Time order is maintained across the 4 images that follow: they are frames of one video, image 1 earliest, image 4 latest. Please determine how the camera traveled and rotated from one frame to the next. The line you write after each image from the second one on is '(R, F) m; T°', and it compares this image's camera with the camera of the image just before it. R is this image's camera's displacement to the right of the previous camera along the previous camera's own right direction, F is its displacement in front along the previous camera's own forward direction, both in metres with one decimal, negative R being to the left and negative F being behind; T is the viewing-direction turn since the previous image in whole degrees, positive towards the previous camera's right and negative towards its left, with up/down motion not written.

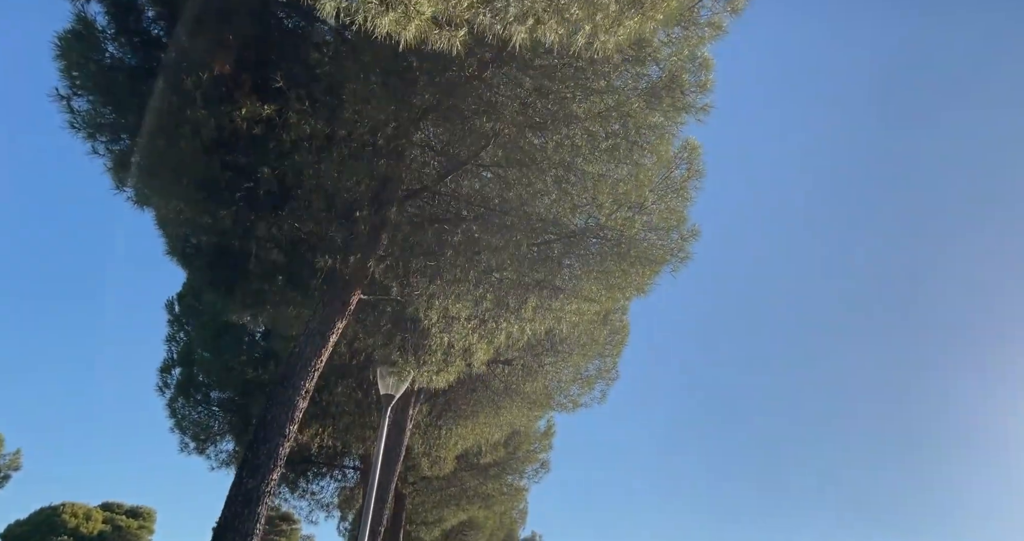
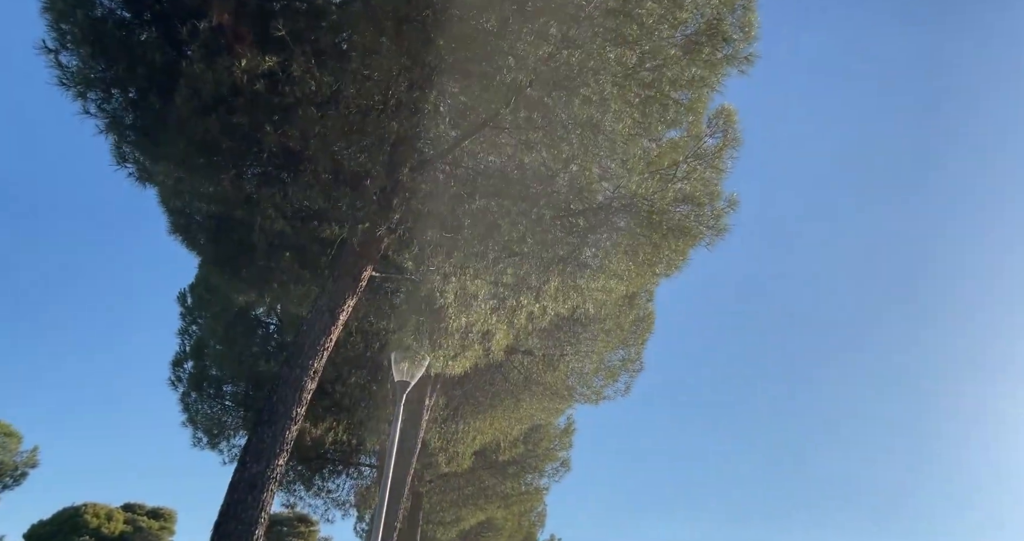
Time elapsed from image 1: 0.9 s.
(0.0, +0.5) m; -1°
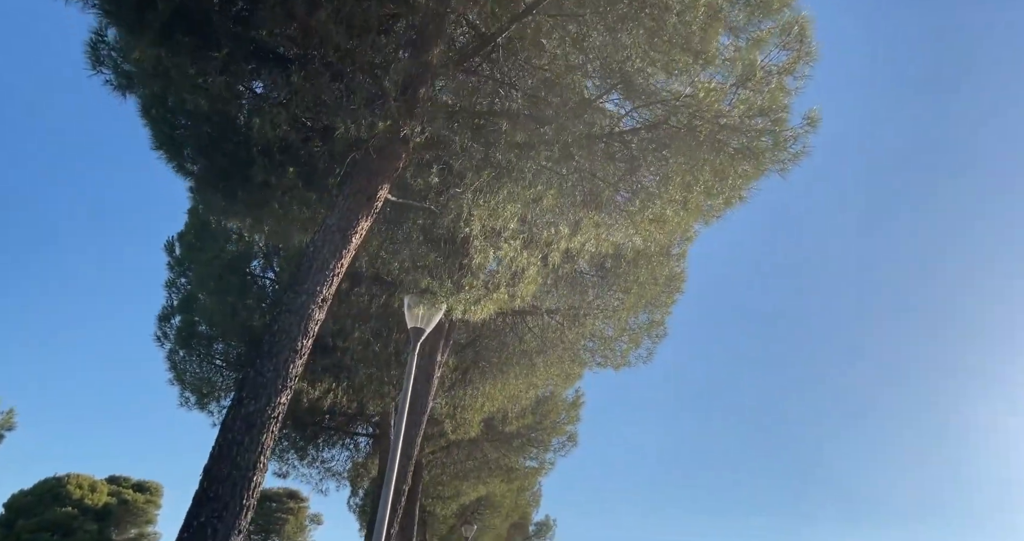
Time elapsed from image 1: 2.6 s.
(-0.4, +0.9) m; +1°
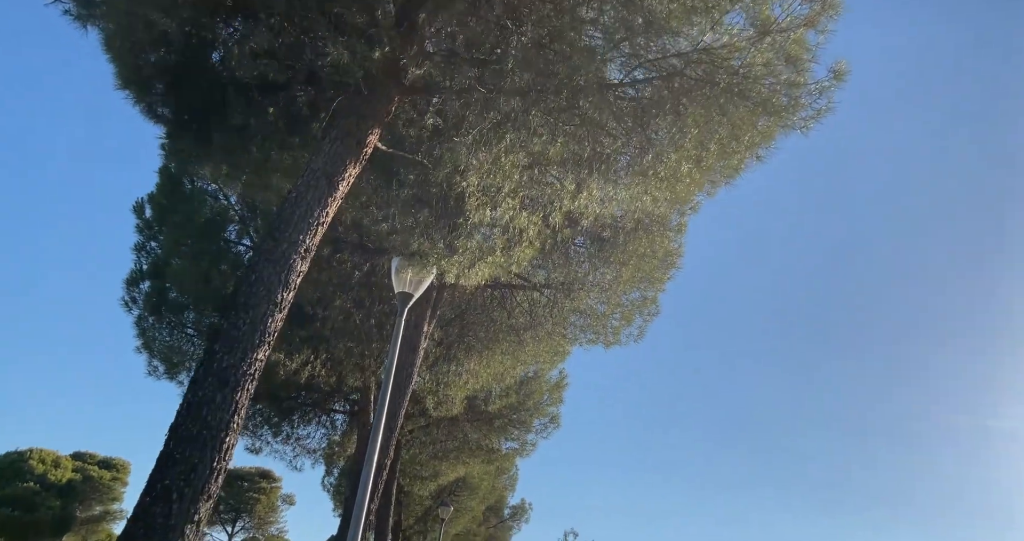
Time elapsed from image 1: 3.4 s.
(-0.2, +0.5) m; +2°
